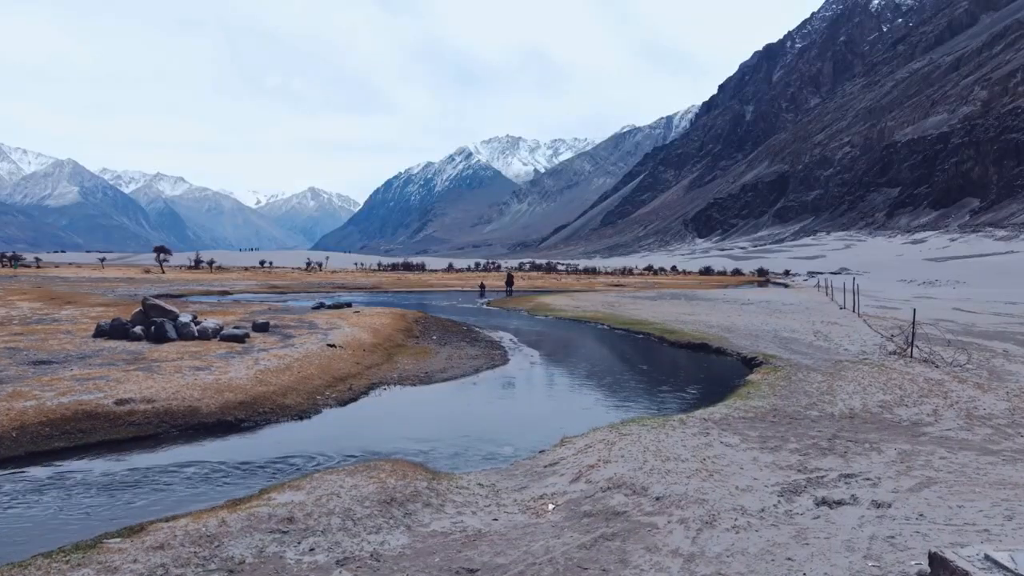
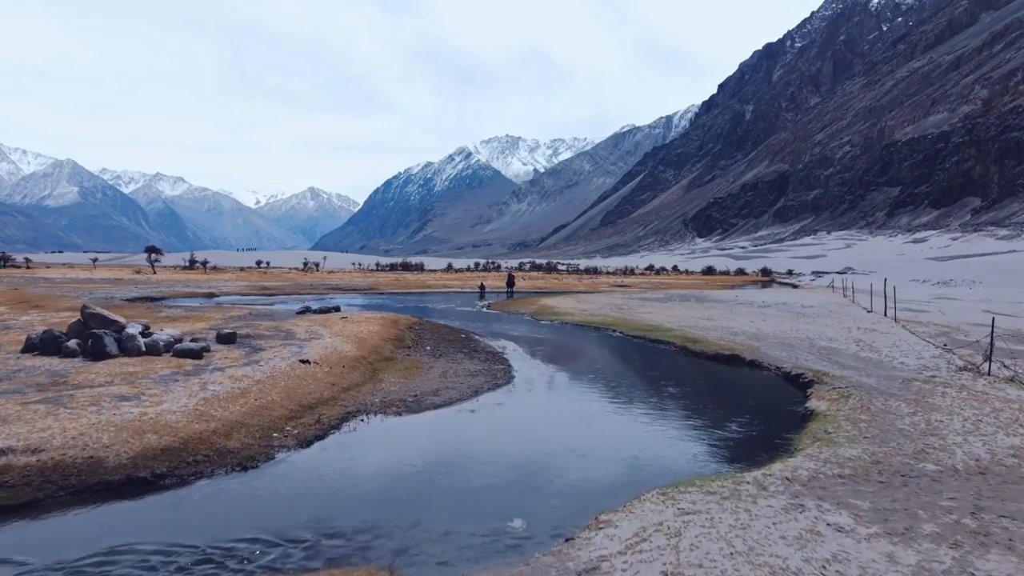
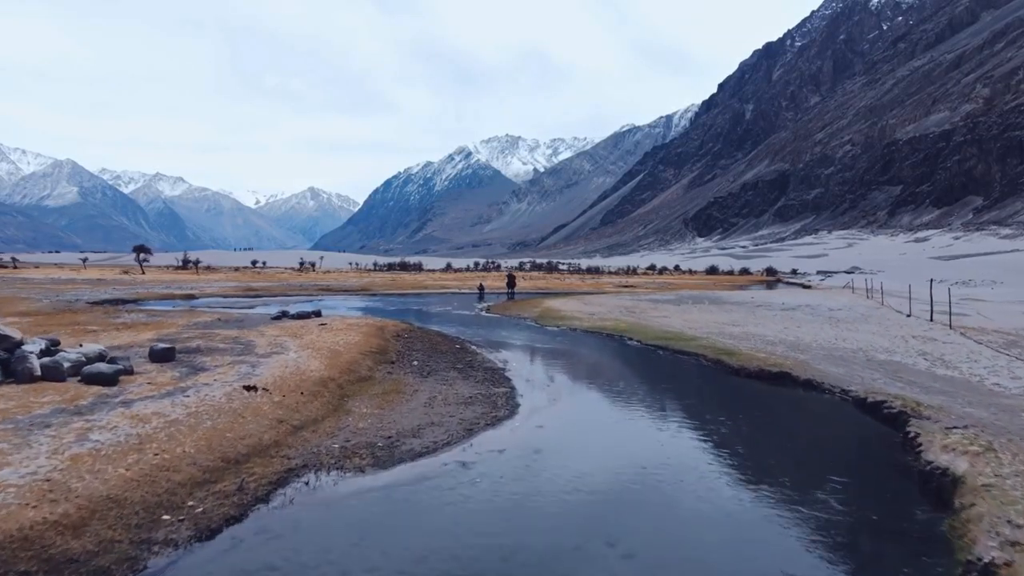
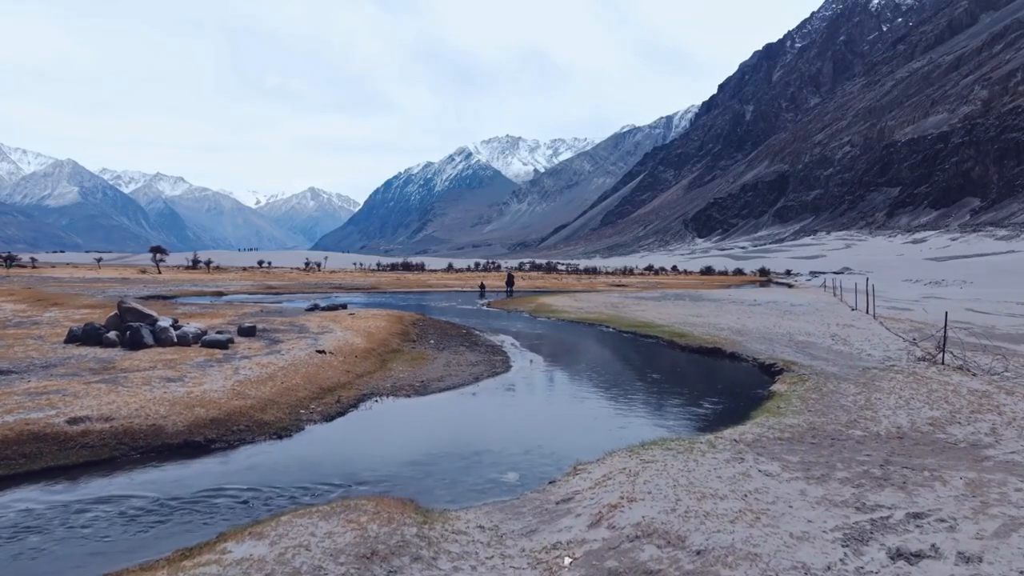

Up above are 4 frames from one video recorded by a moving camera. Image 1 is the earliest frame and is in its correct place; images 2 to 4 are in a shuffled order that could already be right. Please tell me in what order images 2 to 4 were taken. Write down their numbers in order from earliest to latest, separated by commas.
4, 2, 3
